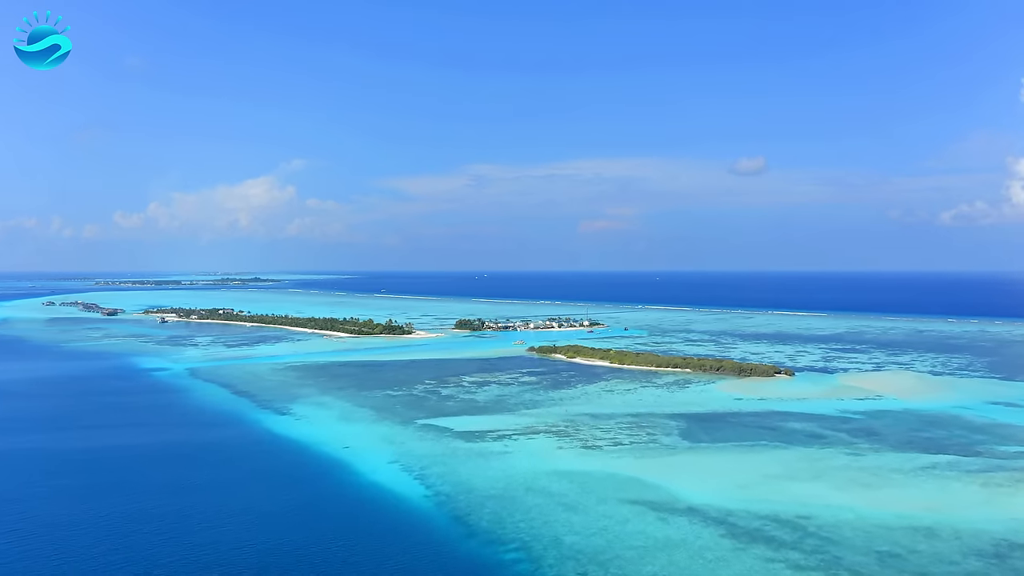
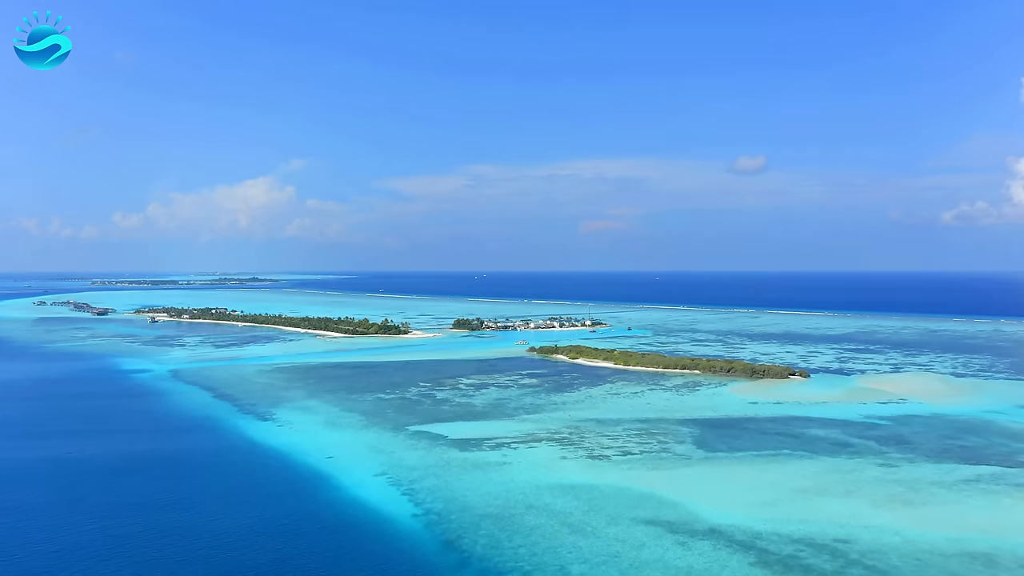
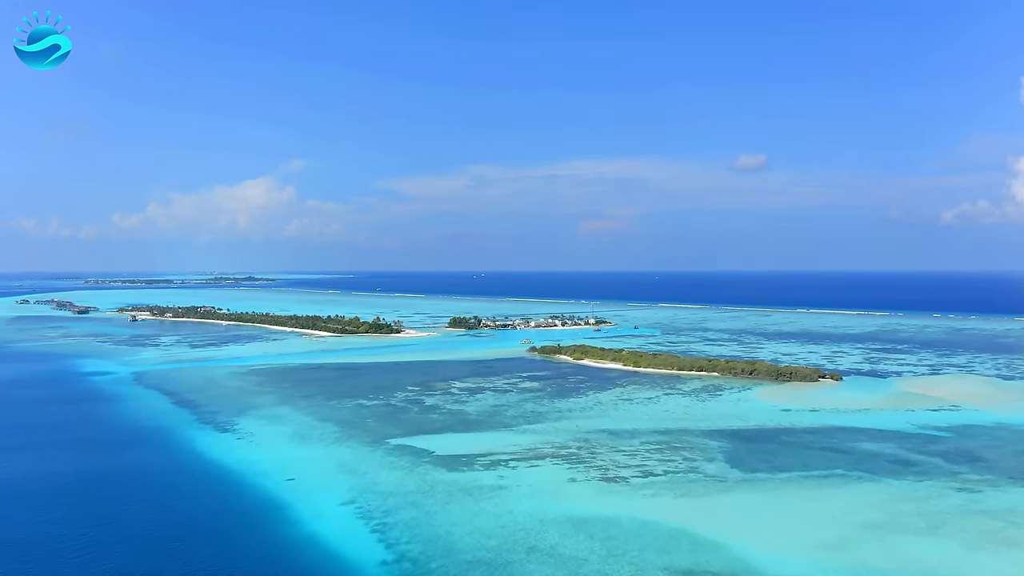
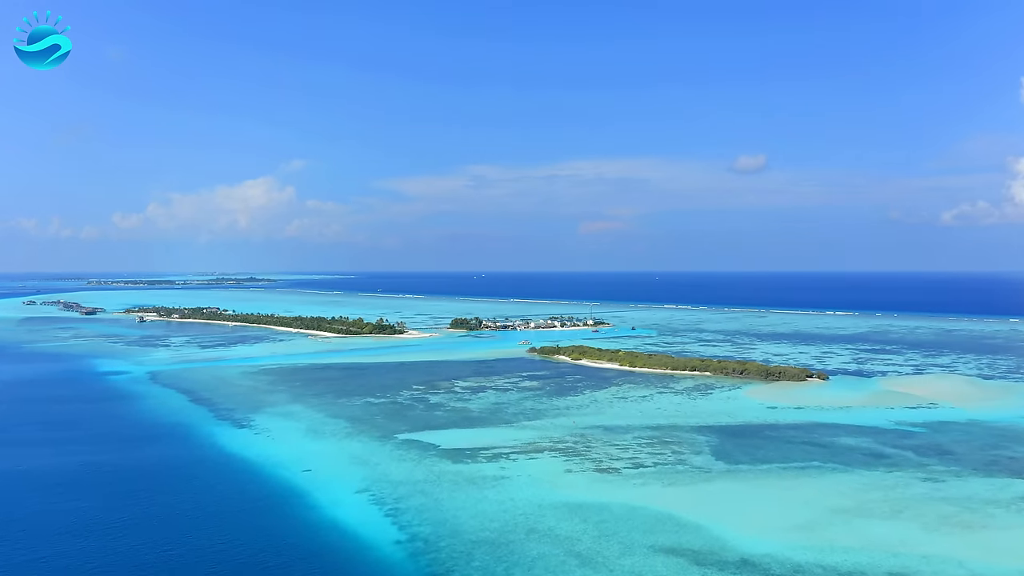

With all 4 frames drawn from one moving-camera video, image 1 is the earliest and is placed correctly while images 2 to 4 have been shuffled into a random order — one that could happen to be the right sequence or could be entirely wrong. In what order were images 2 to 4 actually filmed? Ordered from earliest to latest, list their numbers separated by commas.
2, 4, 3
